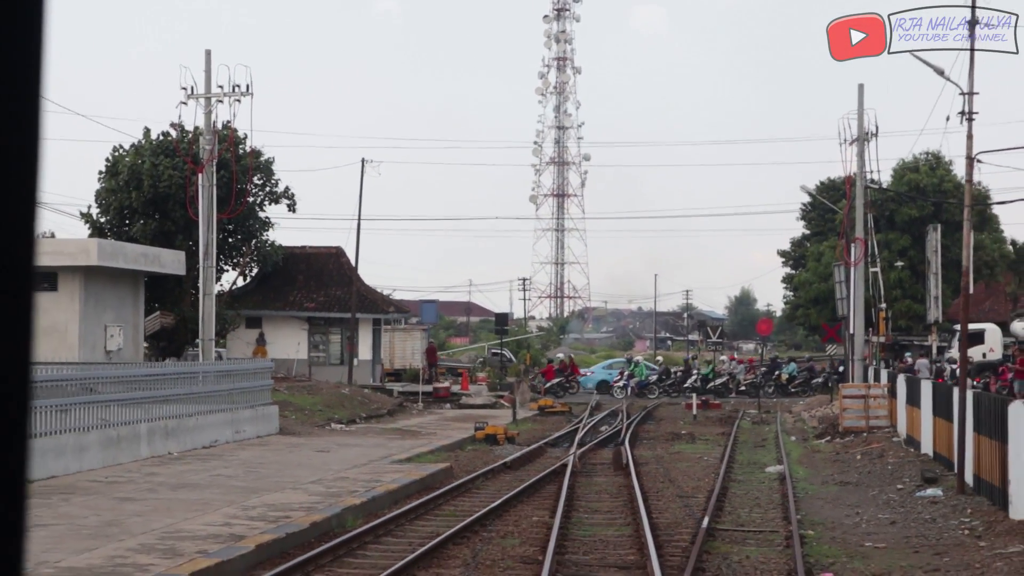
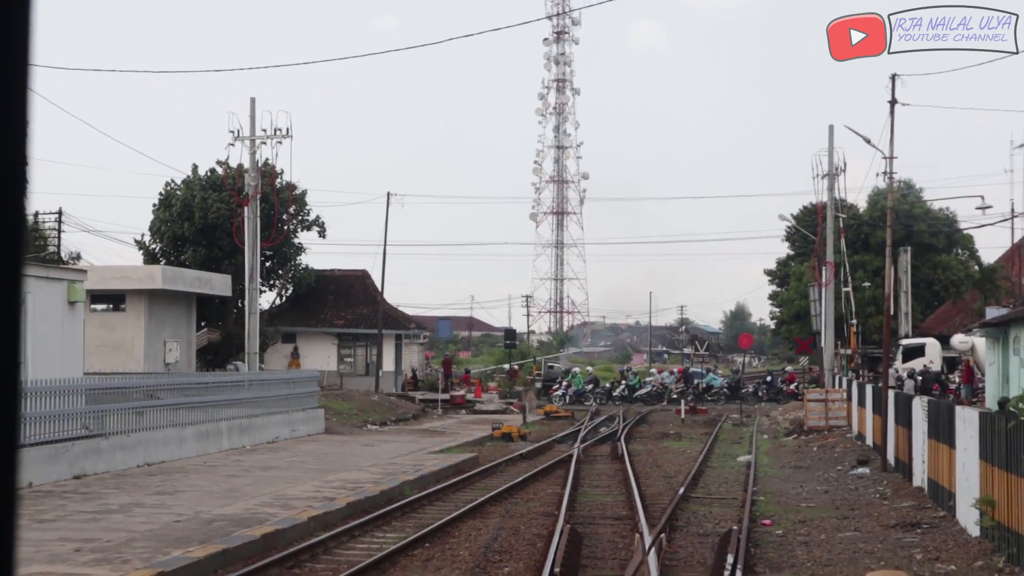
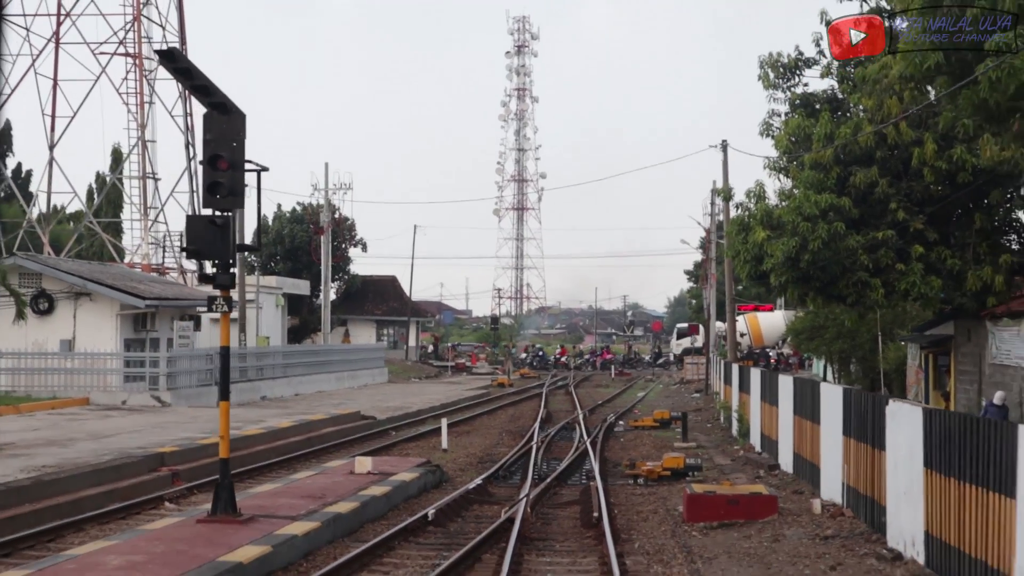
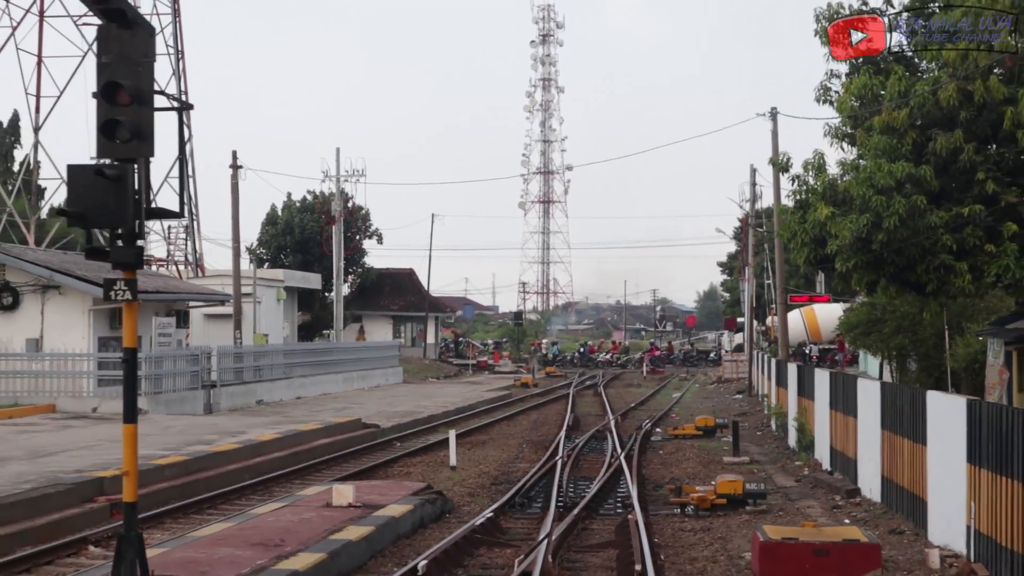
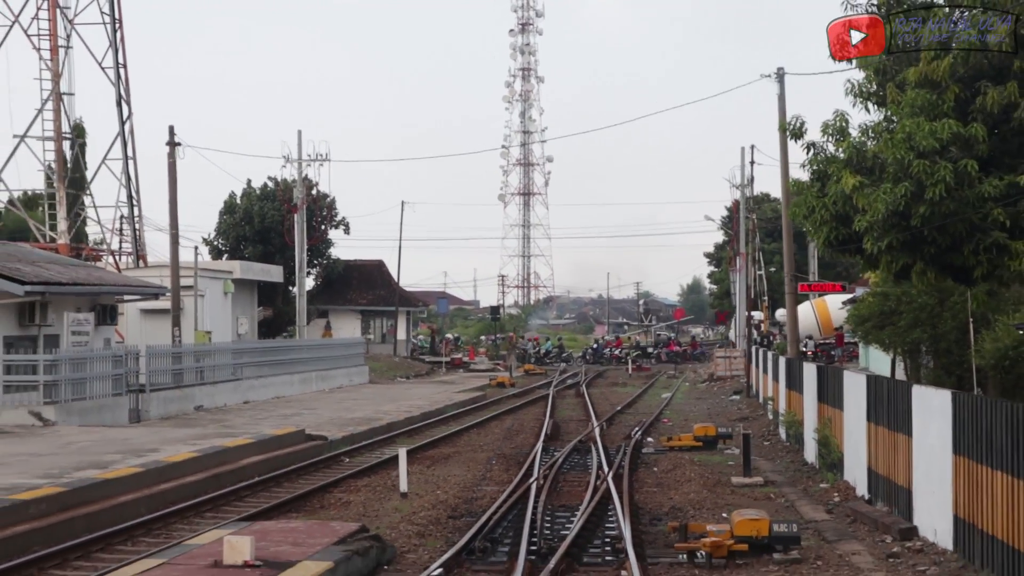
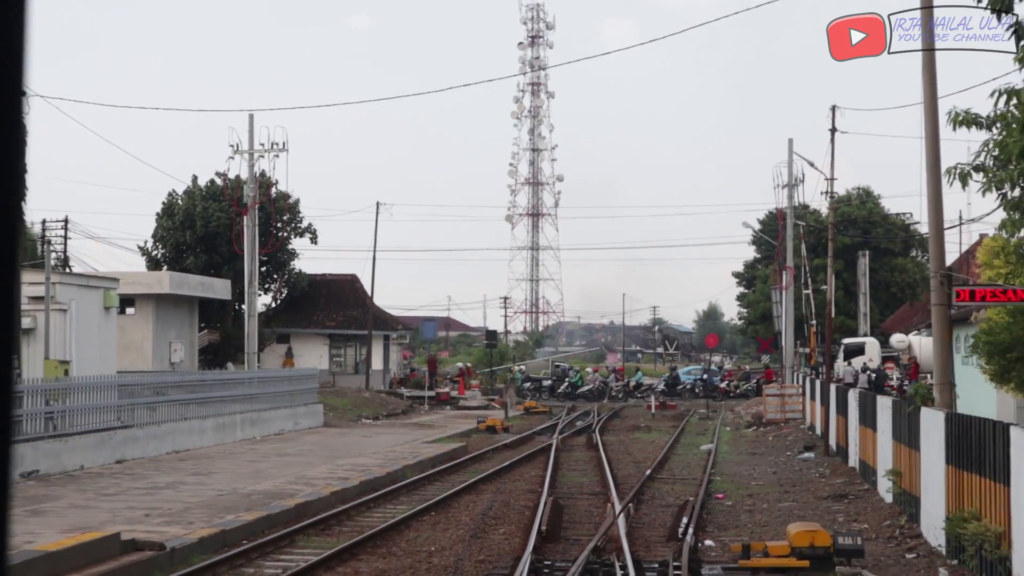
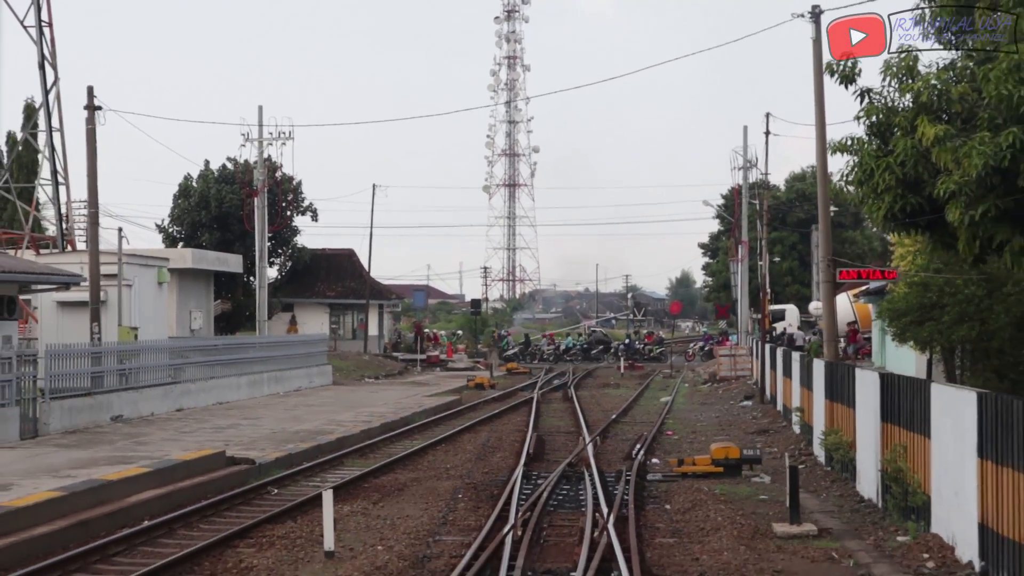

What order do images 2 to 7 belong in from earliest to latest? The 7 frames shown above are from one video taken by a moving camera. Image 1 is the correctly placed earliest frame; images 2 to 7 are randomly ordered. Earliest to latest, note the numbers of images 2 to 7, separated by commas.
2, 6, 7, 5, 4, 3
